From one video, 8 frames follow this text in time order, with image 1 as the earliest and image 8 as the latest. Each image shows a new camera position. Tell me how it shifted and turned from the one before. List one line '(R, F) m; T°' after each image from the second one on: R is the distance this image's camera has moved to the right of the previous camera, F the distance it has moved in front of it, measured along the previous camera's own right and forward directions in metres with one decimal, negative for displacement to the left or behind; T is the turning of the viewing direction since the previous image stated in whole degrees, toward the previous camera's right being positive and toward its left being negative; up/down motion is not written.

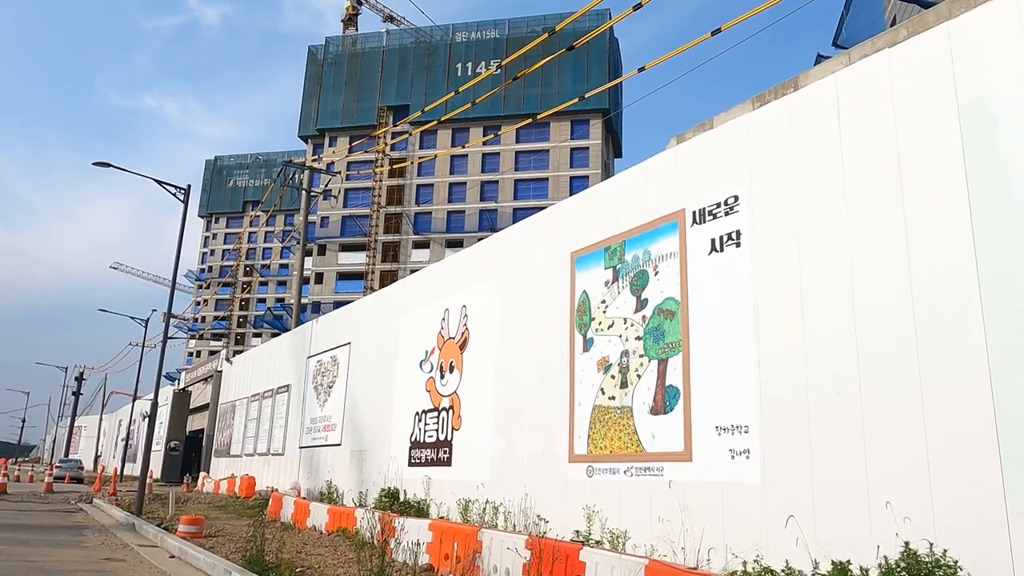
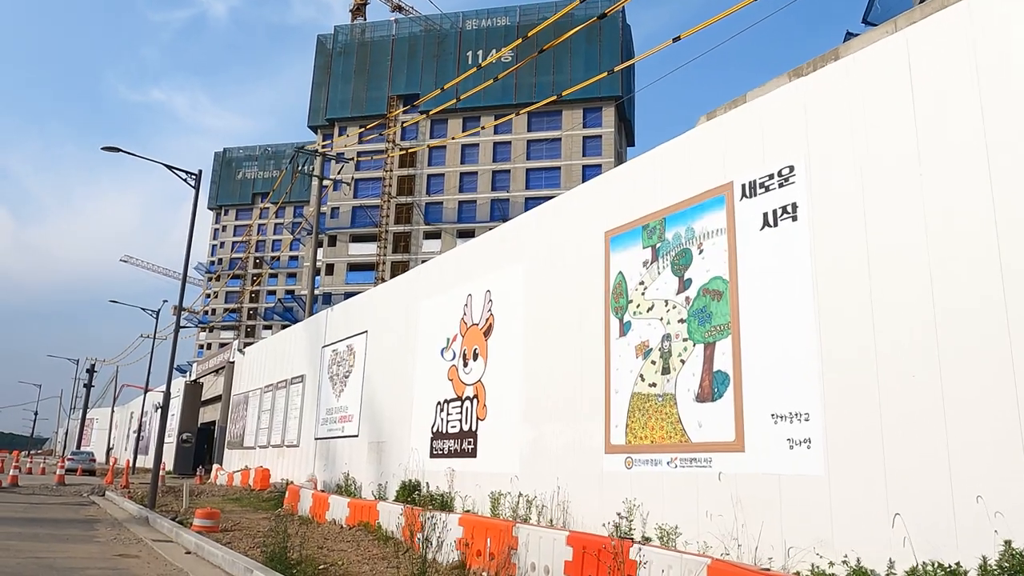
(-0.4, +0.7) m; -1°
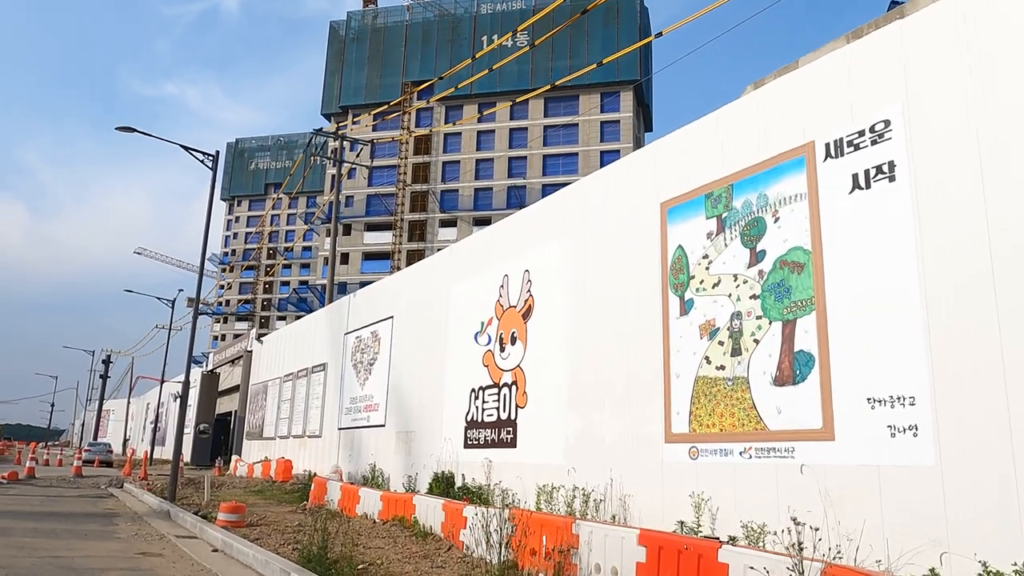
(-0.6, +0.9) m; -1°
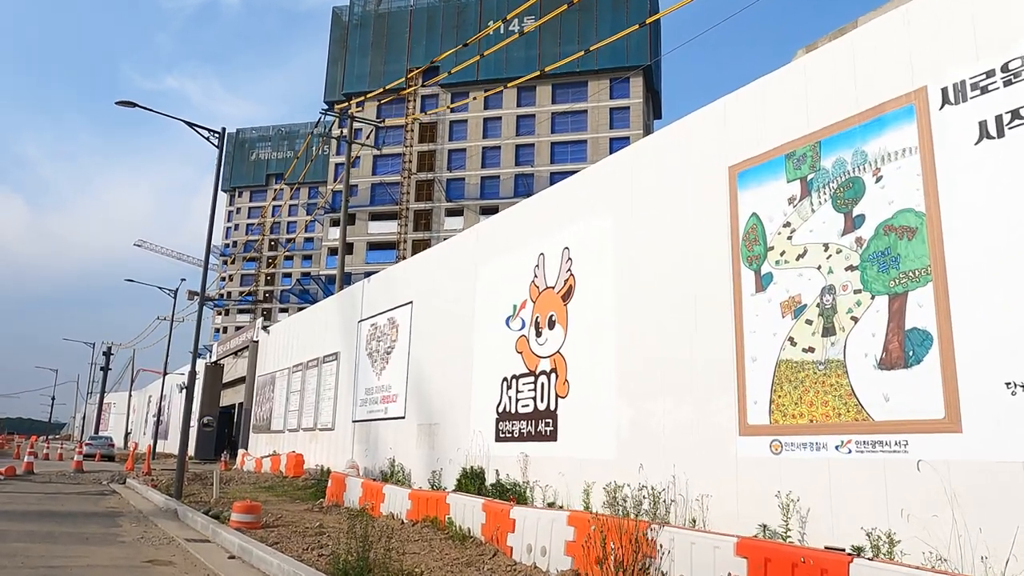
(-0.7, +1.2) m; 0°
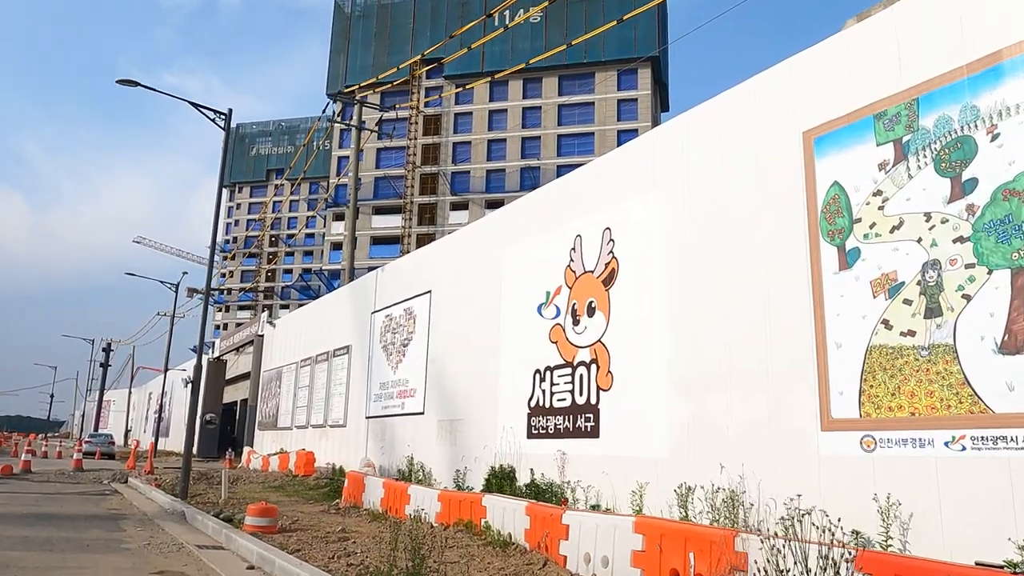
(-0.6, +1.1) m; 0°
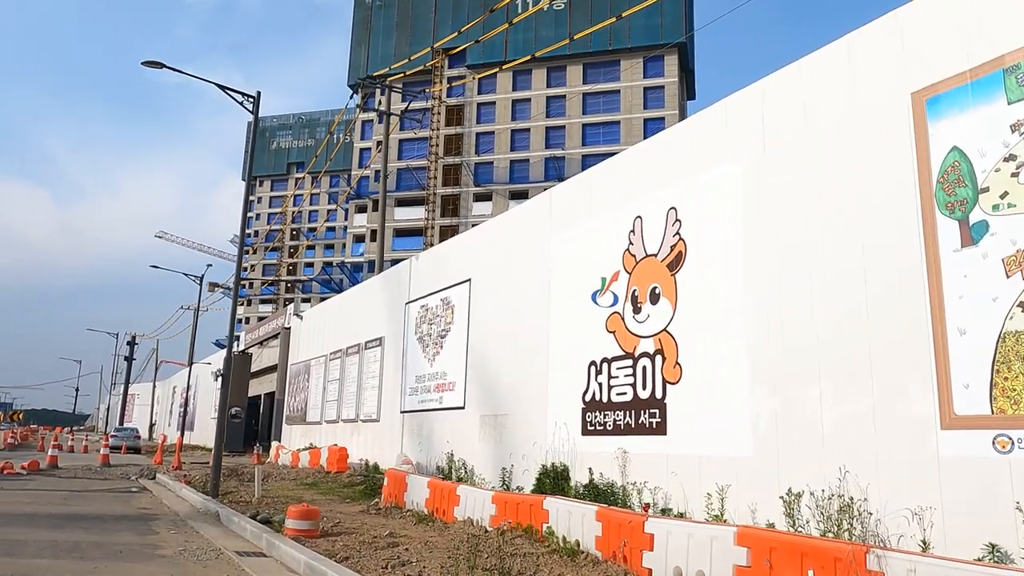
(-0.6, +0.9) m; -1°
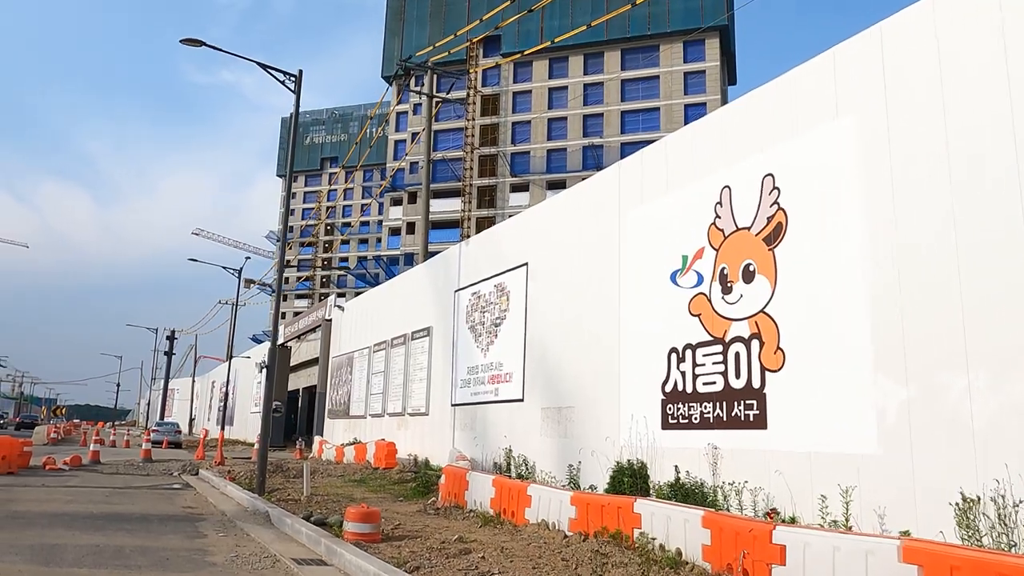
(-0.6, +1.1) m; -2°
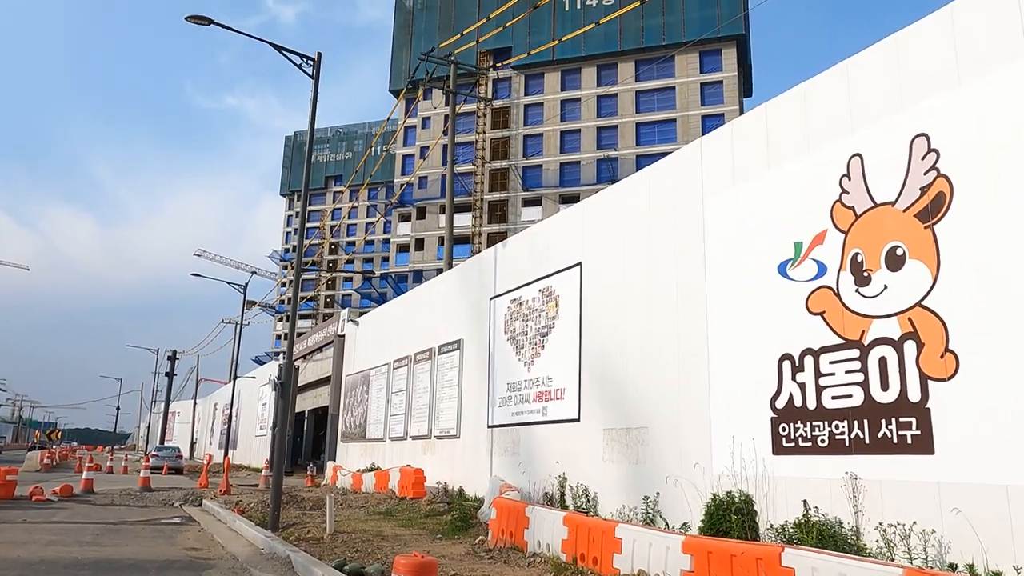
(-0.9, +2.1) m; 0°
